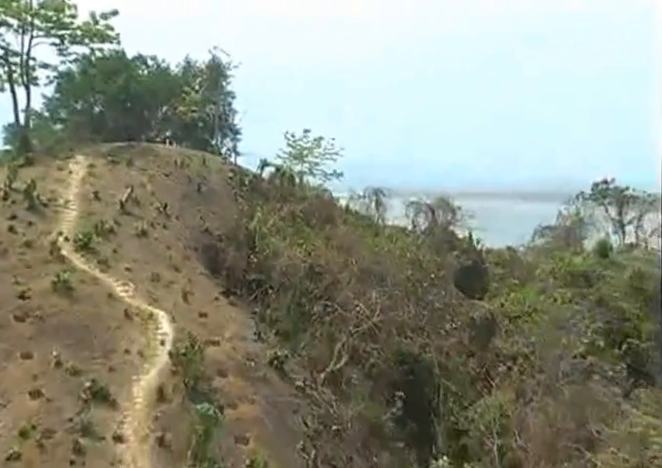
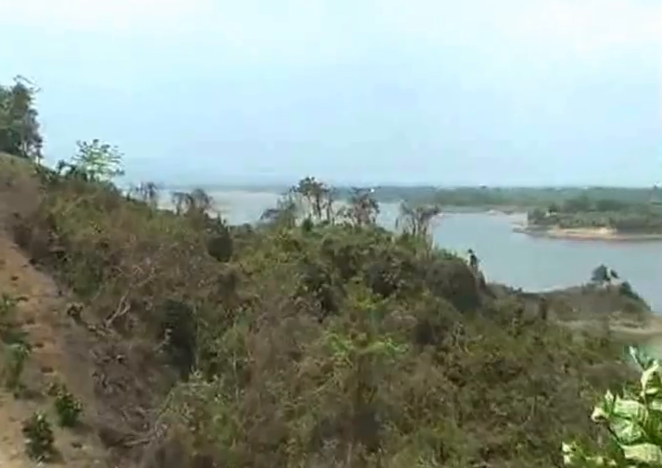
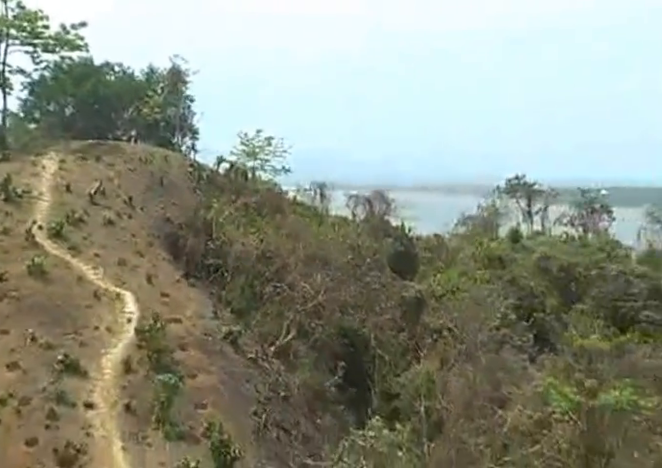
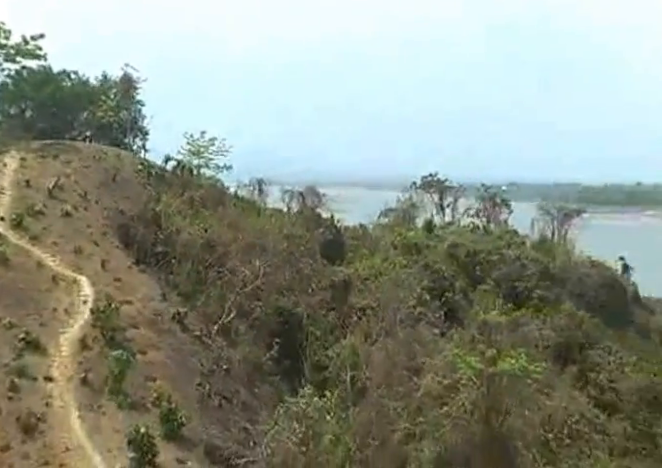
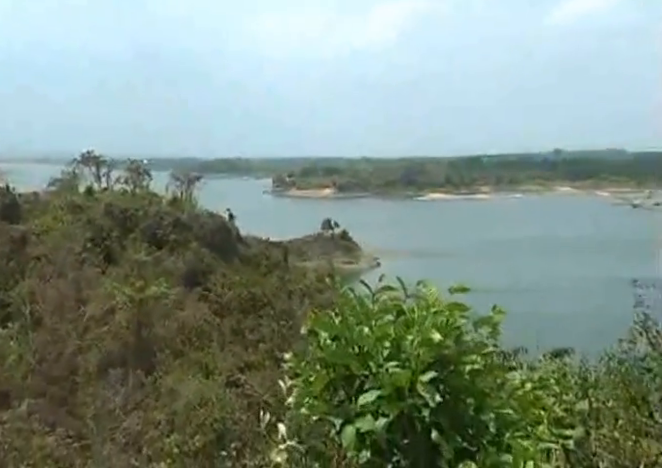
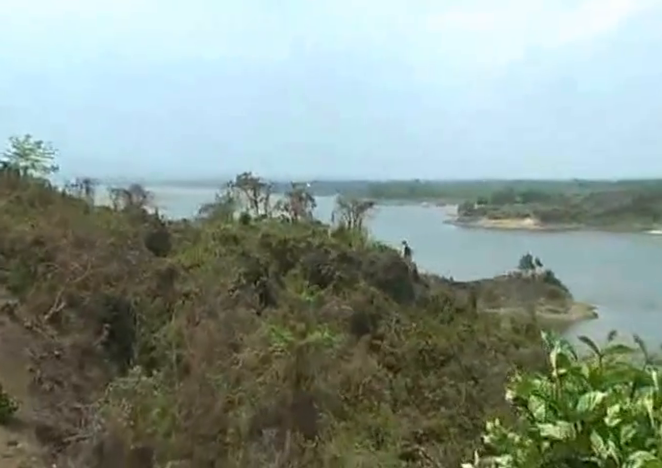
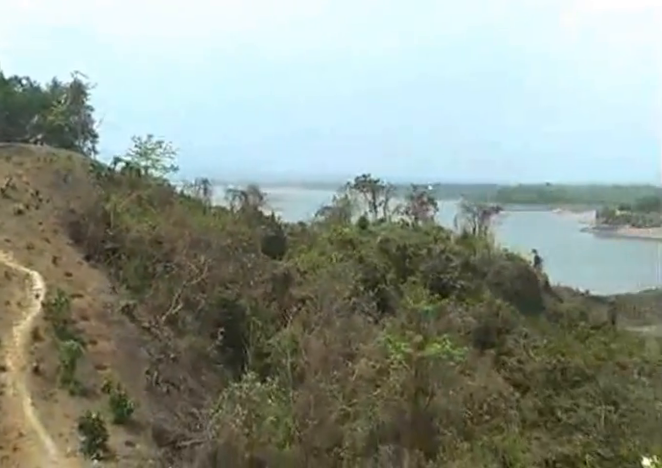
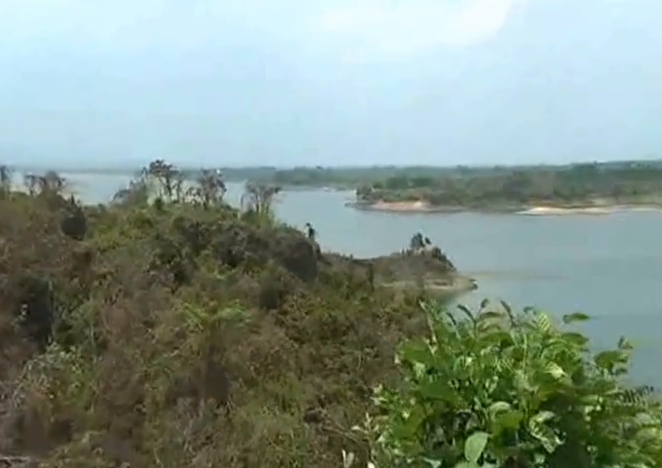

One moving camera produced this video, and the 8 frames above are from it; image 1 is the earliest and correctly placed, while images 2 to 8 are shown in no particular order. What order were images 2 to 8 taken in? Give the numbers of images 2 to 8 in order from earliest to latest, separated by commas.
3, 4, 7, 2, 6, 8, 5
